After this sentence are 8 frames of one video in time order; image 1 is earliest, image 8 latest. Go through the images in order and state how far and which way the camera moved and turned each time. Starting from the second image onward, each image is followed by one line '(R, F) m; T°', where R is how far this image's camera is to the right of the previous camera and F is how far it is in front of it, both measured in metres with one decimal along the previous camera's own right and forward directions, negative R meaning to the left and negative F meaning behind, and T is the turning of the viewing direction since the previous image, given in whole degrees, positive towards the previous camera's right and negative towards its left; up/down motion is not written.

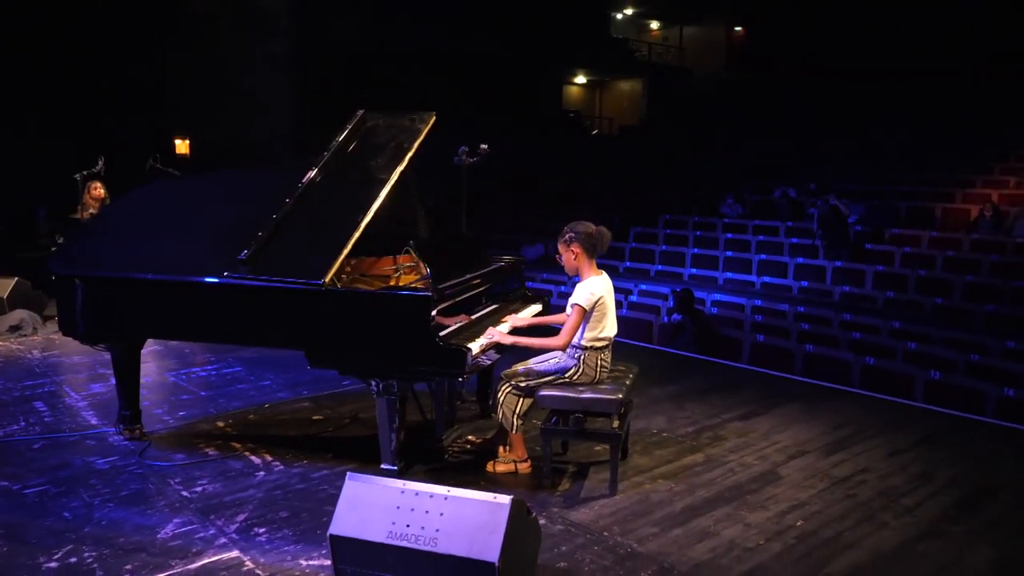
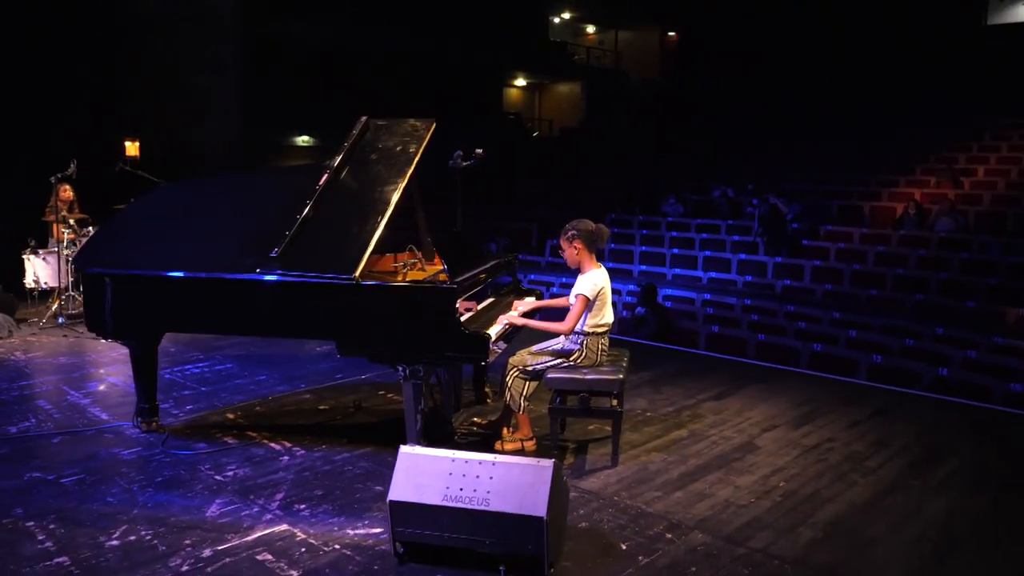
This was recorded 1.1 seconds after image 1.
(-0.4, -0.3) m; +5°
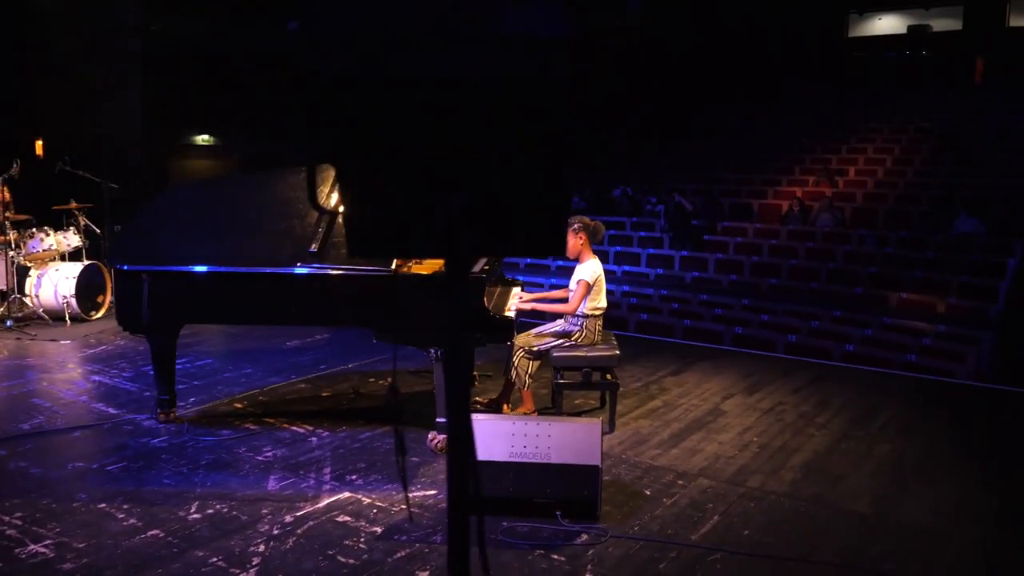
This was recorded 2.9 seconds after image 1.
(-0.7, -0.4) m; +8°
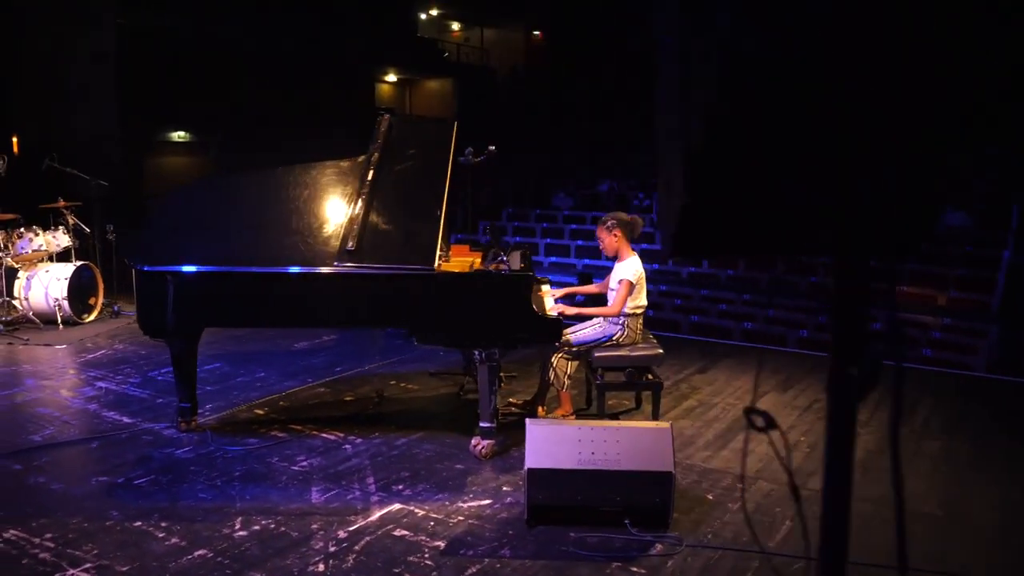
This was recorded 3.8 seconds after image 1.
(-0.4, +0.2) m; +2°
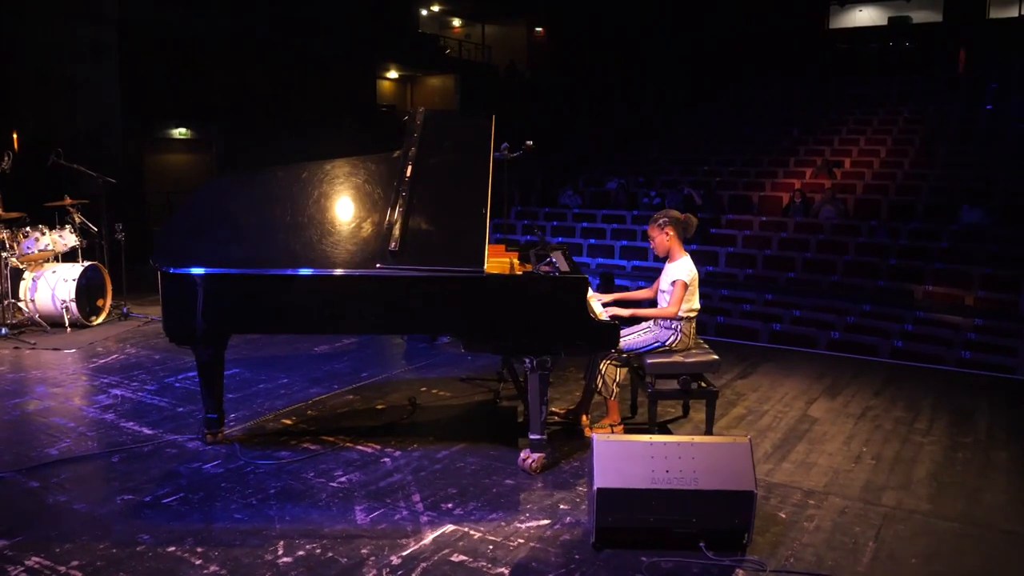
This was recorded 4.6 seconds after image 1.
(-0.3, +0.3) m; 0°
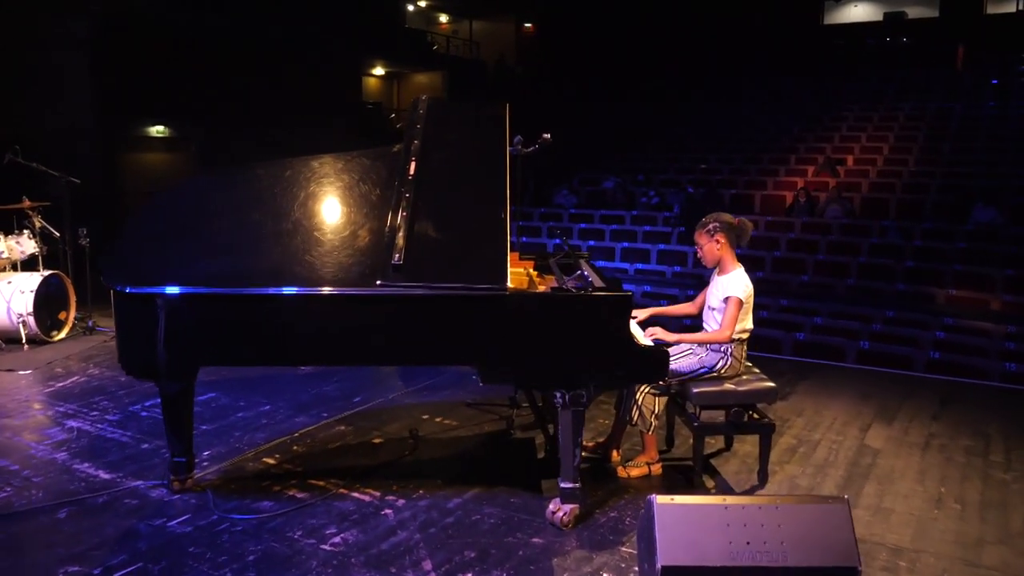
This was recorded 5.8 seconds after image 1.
(-0.2, +0.6) m; +1°
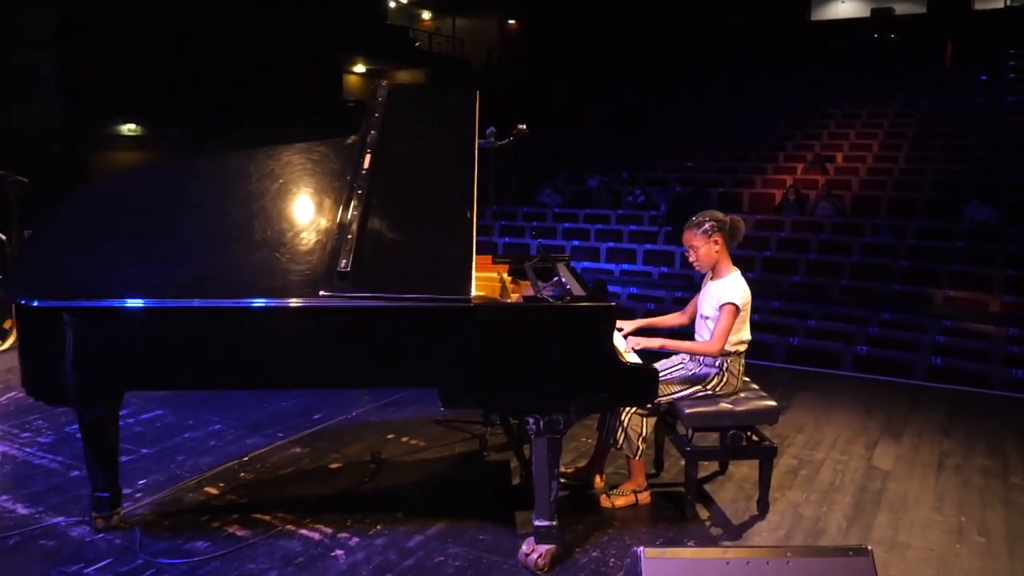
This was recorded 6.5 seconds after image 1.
(+0.1, +0.4) m; +1°
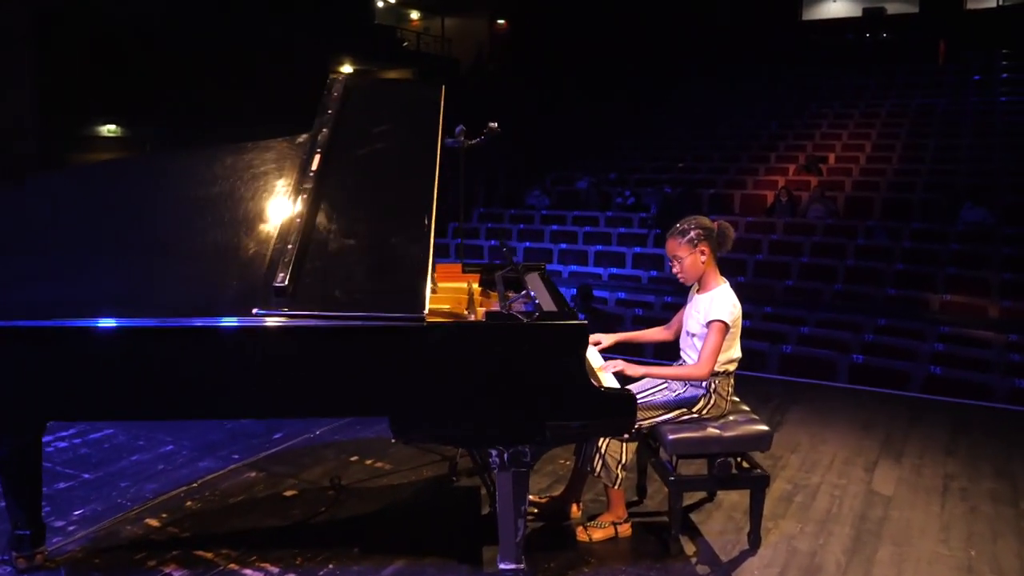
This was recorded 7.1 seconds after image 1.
(+0.1, +0.3) m; +1°
